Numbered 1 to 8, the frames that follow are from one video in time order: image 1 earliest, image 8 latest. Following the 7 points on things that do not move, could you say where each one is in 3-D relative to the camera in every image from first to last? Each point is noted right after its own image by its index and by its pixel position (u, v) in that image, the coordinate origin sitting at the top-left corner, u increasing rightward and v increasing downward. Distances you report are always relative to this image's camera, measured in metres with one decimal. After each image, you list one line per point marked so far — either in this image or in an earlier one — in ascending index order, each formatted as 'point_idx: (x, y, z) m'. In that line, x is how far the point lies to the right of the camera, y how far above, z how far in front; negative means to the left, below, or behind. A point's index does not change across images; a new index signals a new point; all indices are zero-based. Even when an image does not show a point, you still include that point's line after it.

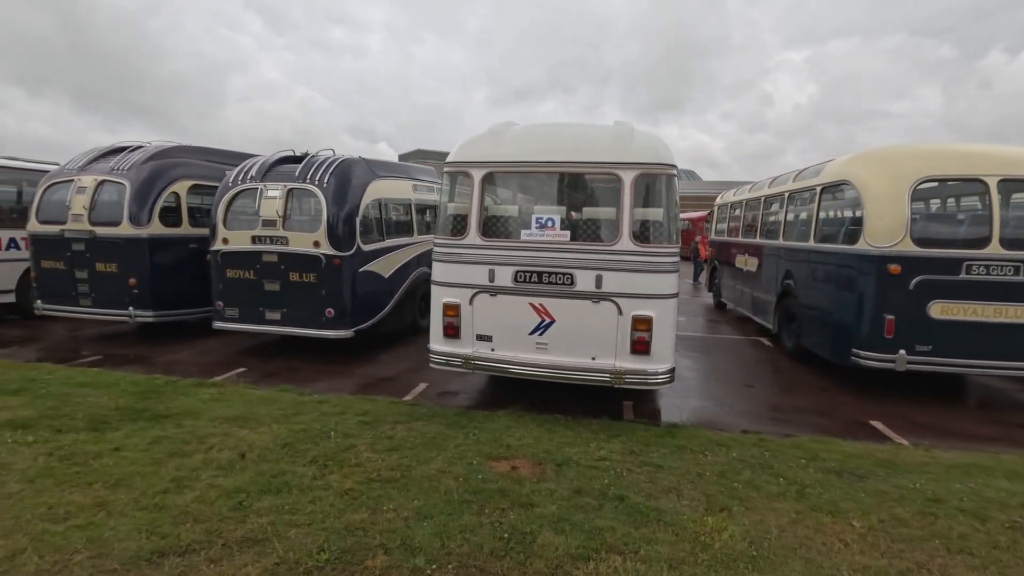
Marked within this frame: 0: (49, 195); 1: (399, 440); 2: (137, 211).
0: (-7.9, +1.6, +9.2) m
1: (-1.0, -1.4, +5.0) m
2: (-6.1, +1.2, +8.8) m
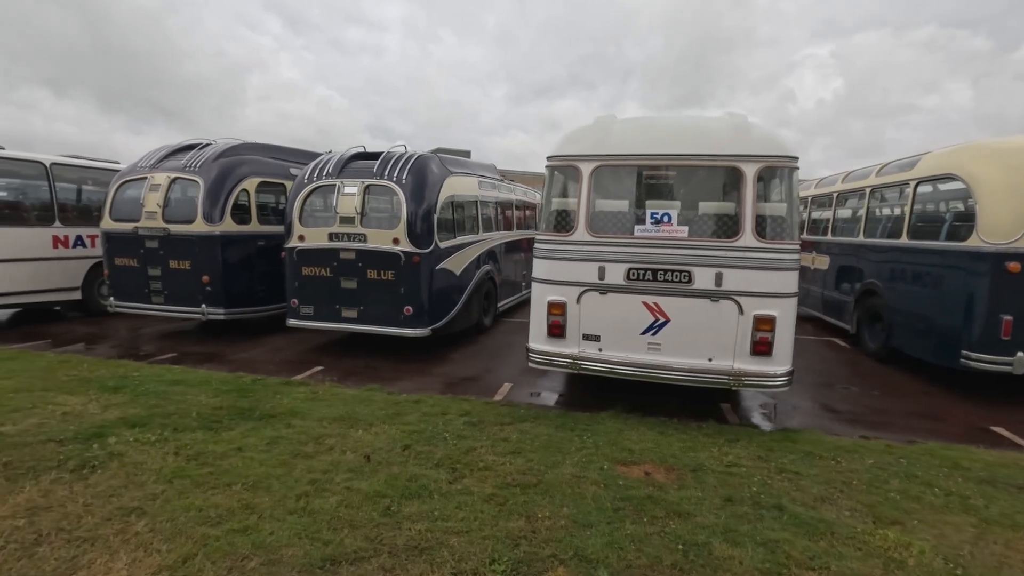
0: (-6.7, +1.6, +9.3) m
1: (0.0, -1.4, +4.8) m
2: (-4.9, +1.3, +8.8) m
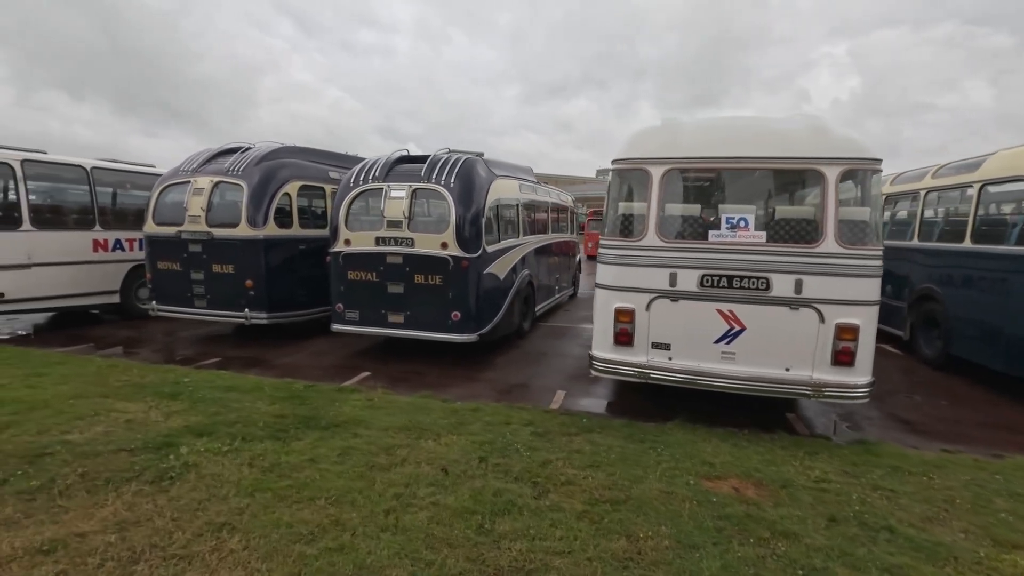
0: (-6.0, +1.6, +9.3) m
1: (+0.7, -1.5, +4.7) m
2: (-4.2, +1.2, +8.8) m
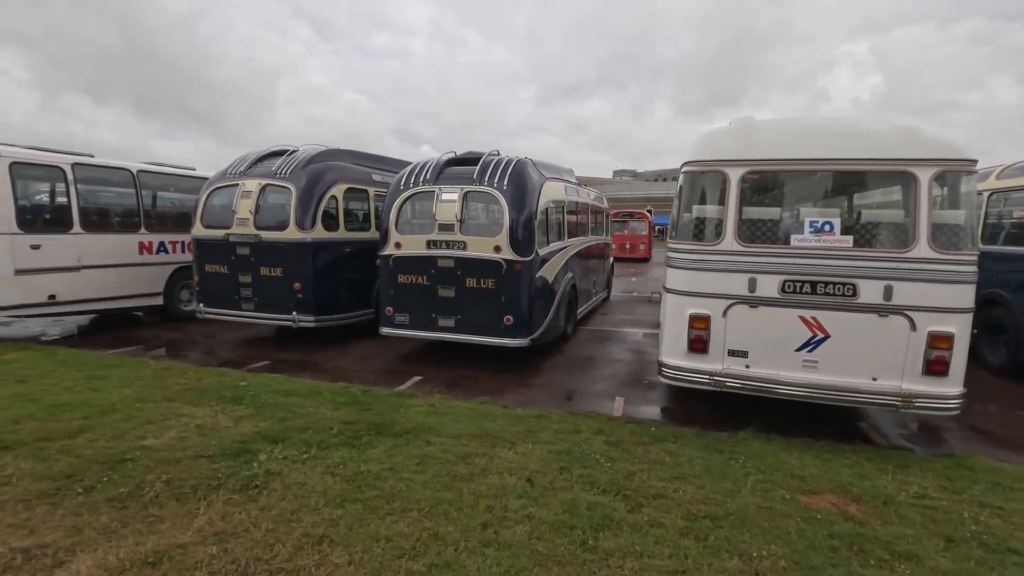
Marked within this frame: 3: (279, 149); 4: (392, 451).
0: (-5.2, +1.5, +9.3) m
1: (+1.4, -1.5, +4.5) m
2: (-3.4, +1.2, +8.8) m
3: (-4.1, +2.5, +9.6) m
4: (-1.0, -1.4, +4.6) m
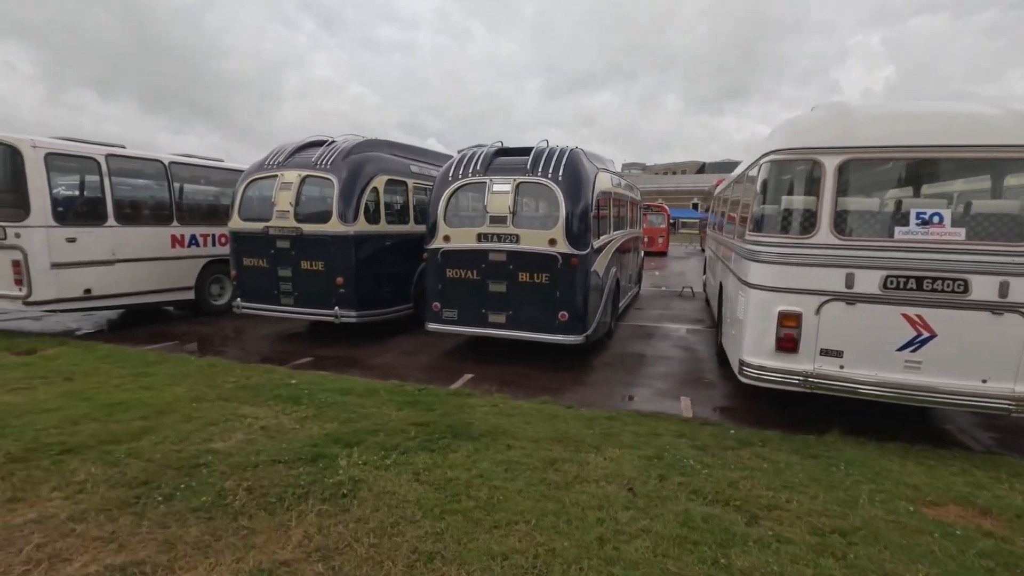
0: (-4.4, +1.6, +9.1) m
1: (+2.1, -1.5, +4.3) m
2: (-2.6, +1.2, +8.5) m
3: (-3.4, +2.6, +9.4) m
4: (-0.3, -1.4, +4.4) m
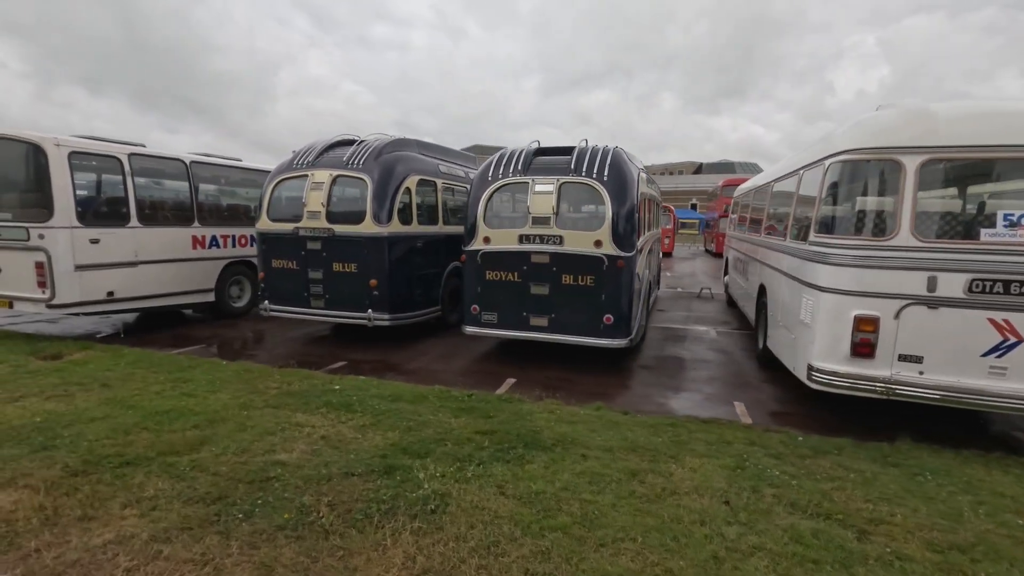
0: (-3.8, +1.6, +8.9) m
1: (+2.7, -1.5, +4.1) m
2: (-2.1, +1.2, +8.3) m
3: (-2.8, +2.5, +9.2) m
4: (+0.3, -1.4, +4.2) m
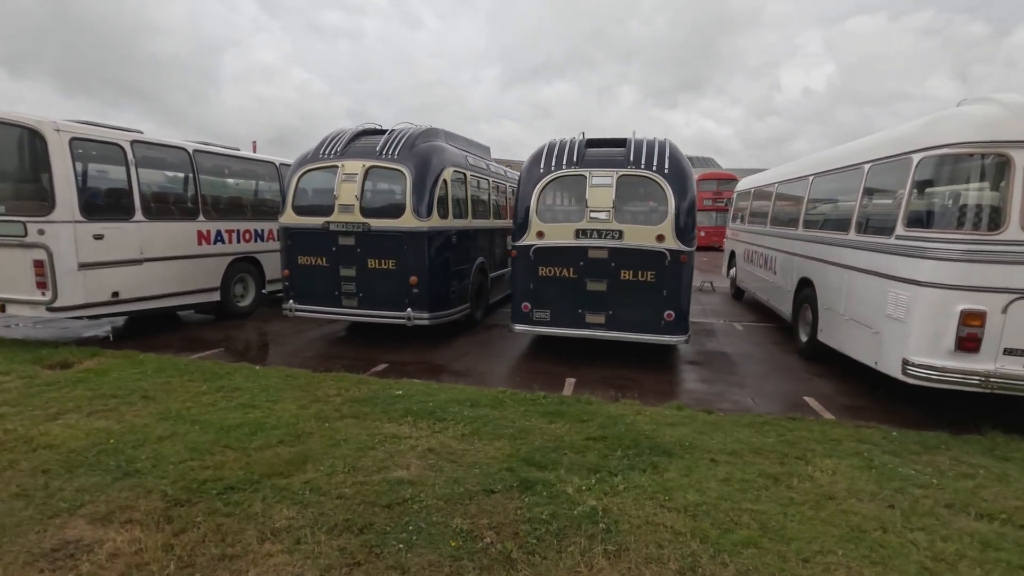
0: (-3.2, +1.6, +8.3) m
1: (+3.7, -1.5, +4.1) m
2: (-1.4, +1.2, +7.9) m
3: (-2.2, +2.6, +8.7) m
4: (+1.3, -1.4, +4.0) m
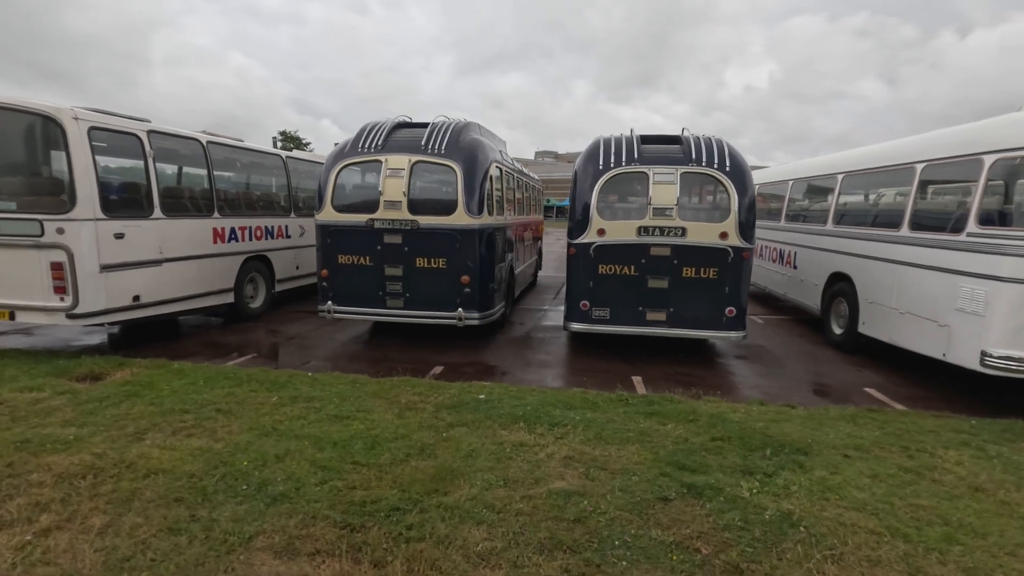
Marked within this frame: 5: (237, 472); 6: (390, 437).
0: (-2.5, +1.6, +7.9) m
1: (+4.8, -1.4, +4.4) m
2: (-0.6, +1.3, +7.7) m
3: (-1.5, +2.6, +8.3) m
4: (+2.5, -1.4, +4.0) m
5: (-2.0, -1.3, +3.8) m
6: (-1.1, -1.3, +4.6) m
